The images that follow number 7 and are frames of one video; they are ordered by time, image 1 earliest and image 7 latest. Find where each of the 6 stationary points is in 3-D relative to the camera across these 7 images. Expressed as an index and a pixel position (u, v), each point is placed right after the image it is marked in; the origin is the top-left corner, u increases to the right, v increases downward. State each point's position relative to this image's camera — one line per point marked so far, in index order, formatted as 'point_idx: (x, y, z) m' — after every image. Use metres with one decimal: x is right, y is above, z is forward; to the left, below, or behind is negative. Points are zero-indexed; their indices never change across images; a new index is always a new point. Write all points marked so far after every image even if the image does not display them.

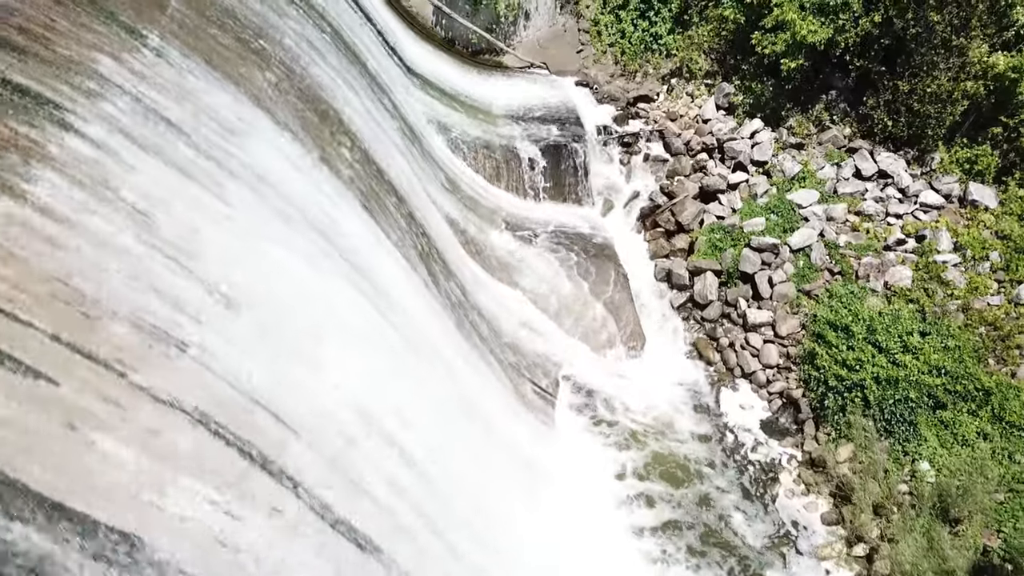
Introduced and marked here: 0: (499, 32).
0: (-0.2, +4.3, +15.4) m
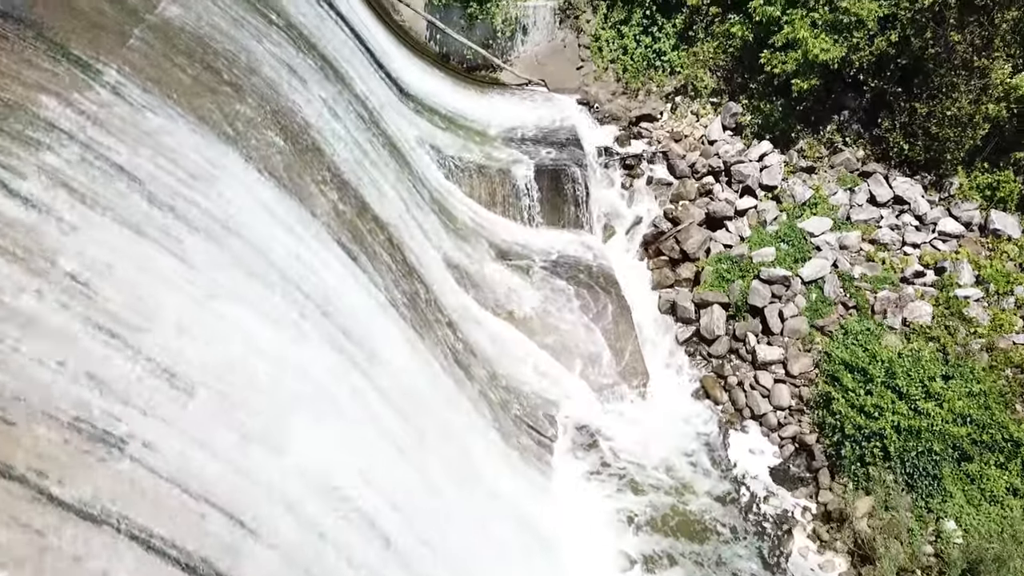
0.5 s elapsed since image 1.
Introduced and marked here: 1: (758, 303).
0: (-0.3, +3.9, +14.8) m
1: (+3.1, -0.2, +11.6) m
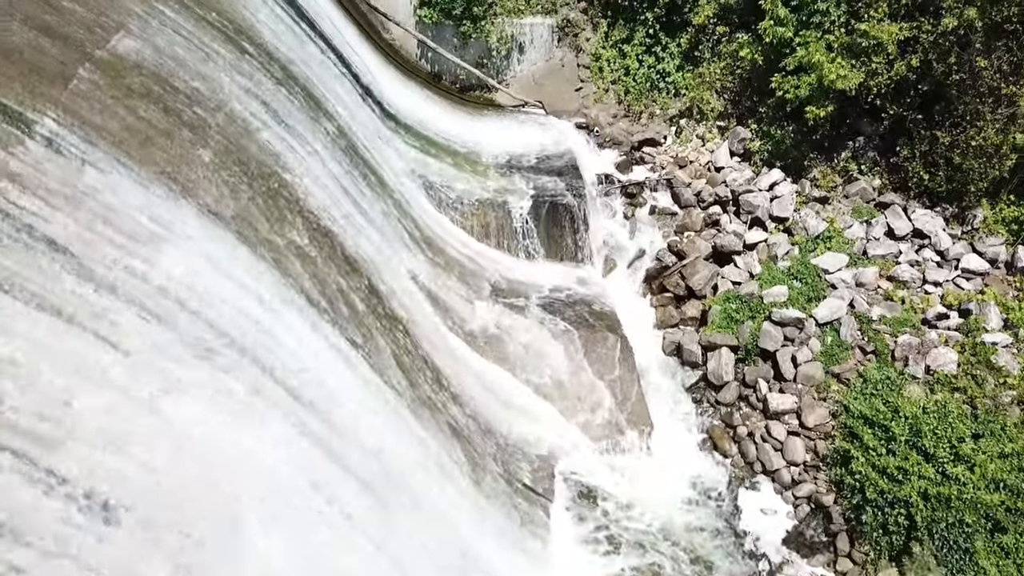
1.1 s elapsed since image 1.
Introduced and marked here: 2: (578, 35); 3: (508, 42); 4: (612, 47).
0: (-0.3, +3.4, +14.0) m
1: (+3.0, -0.7, +10.8) m
2: (+1.0, +3.9, +13.9) m
3: (-0.1, +3.7, +13.7) m
4: (+1.5, +3.7, +14.0) m
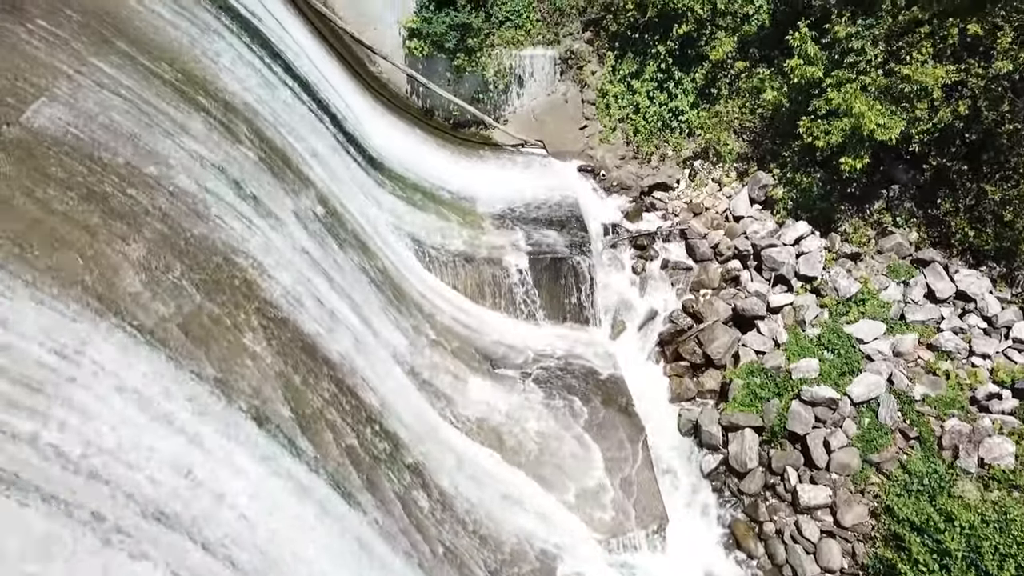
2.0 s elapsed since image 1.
0: (-0.3, +2.6, +12.8) m
1: (+3.0, -1.5, +9.6) m
2: (+1.0, +3.1, +12.7) m
3: (-0.1, +2.9, +12.5) m
4: (+1.5, +2.9, +12.8) m
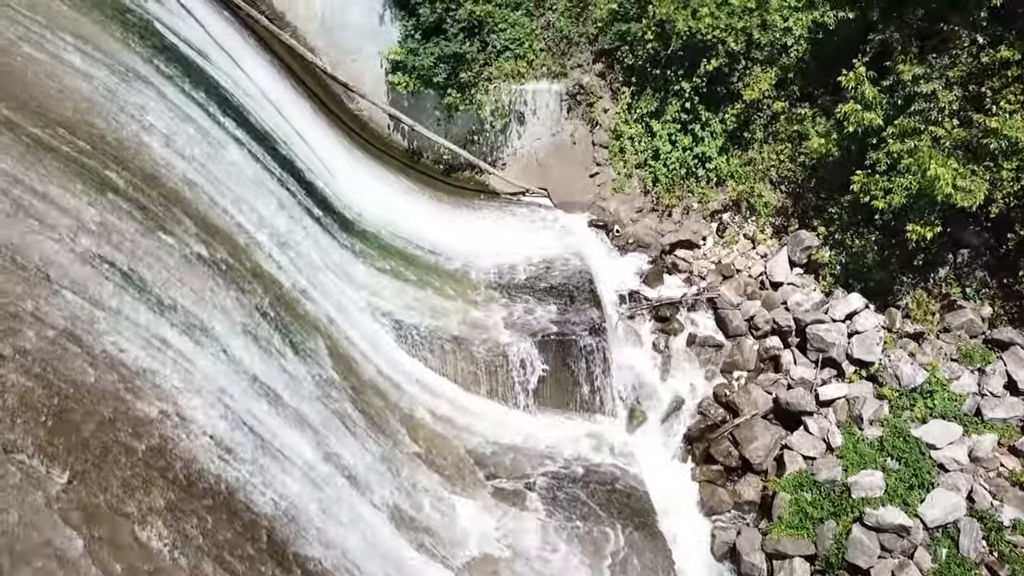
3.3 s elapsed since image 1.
0: (-0.4, +1.7, +11.1) m
1: (+3.0, -2.4, +7.8) m
2: (+1.0, +2.2, +11.0) m
3: (-0.1, +2.0, +10.7) m
4: (+1.5, +2.0, +11.1) m
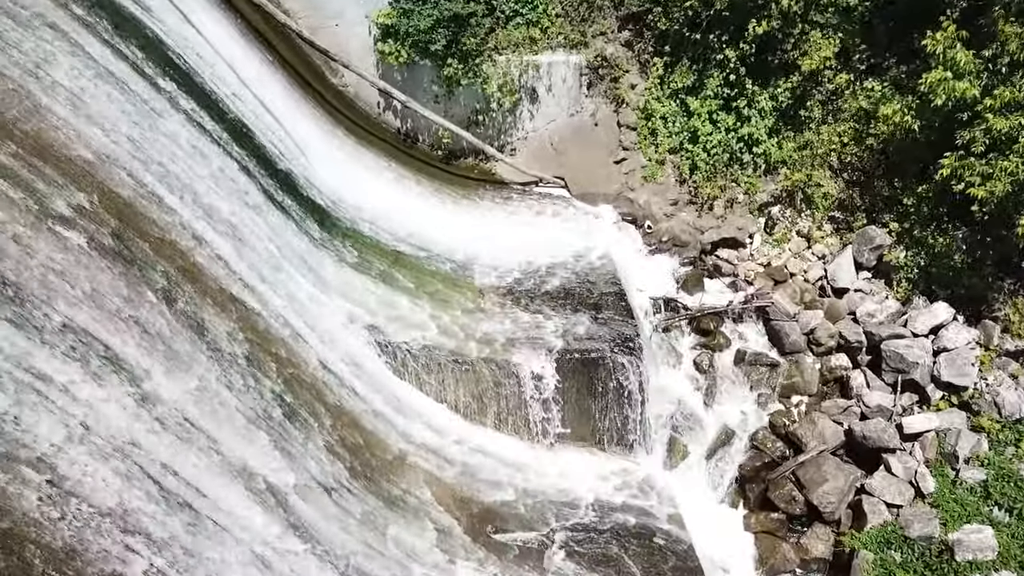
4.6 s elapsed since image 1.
0: (-0.2, +1.7, +9.4) m
1: (+3.1, -2.4, +6.2) m
2: (+1.1, +2.1, +9.3) m
3: (0.0, +2.0, +9.1) m
4: (+1.6, +1.9, +9.4) m
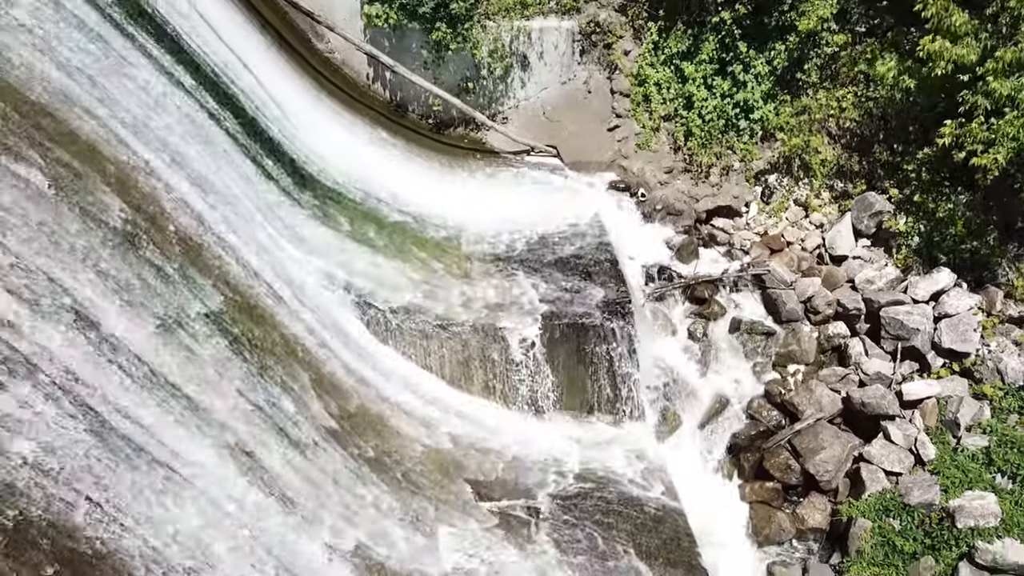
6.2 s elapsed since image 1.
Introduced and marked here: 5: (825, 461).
0: (-0.3, +1.9, +9.2) m
1: (+3.0, -2.1, +5.9) m
2: (+1.0, +2.4, +9.1) m
3: (-0.1, +2.3, +8.9) m
4: (+1.5, +2.2, +9.2) m
5: (+2.4, -1.3, +6.9) m
